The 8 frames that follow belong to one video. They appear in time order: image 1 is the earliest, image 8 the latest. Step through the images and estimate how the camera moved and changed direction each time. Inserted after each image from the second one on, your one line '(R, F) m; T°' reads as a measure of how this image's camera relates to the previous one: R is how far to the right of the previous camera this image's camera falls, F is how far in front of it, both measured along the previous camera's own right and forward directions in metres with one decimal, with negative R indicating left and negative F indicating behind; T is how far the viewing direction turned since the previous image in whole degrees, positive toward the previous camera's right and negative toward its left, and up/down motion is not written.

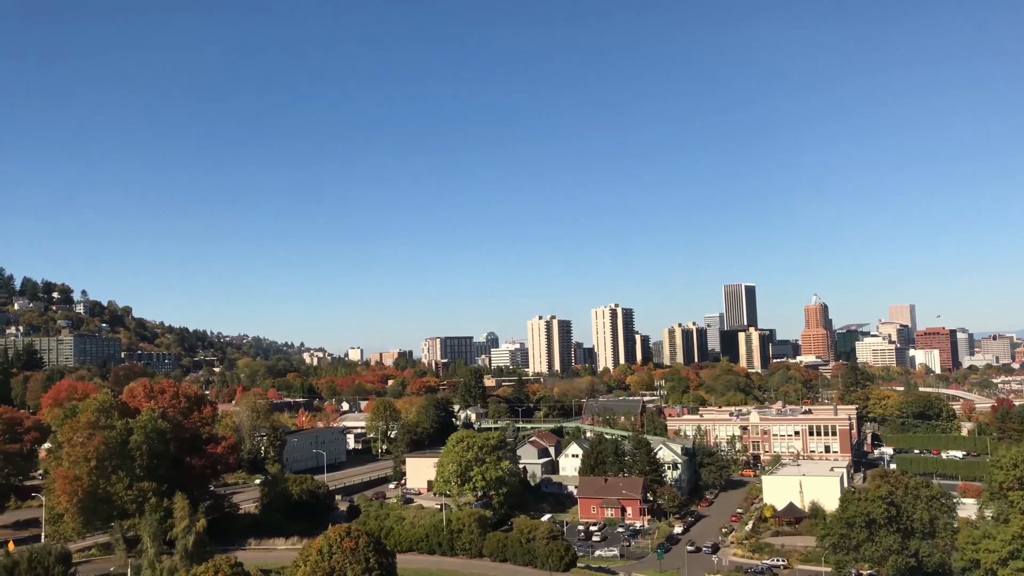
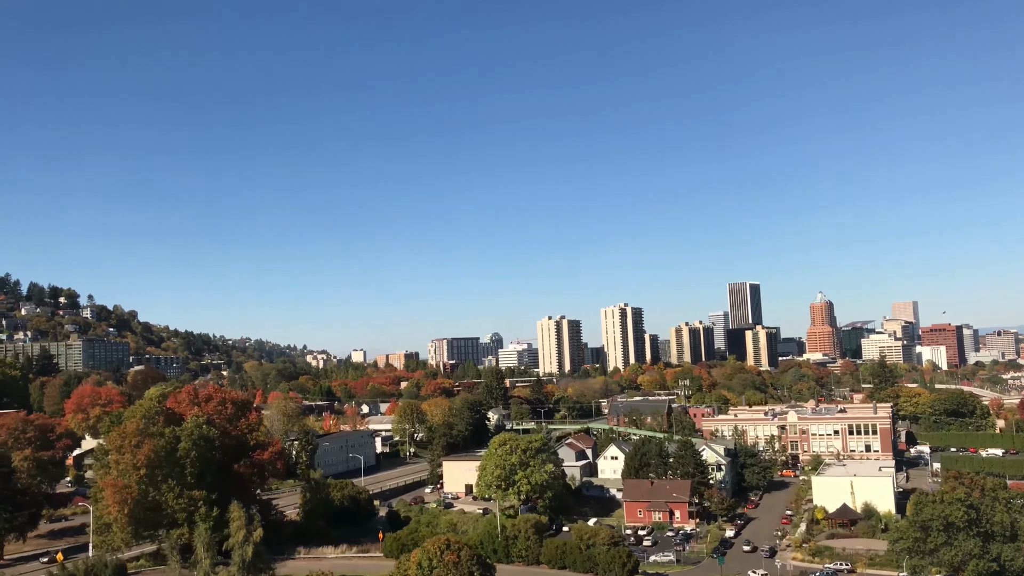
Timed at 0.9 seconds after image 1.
(-2.5, +0.8) m; 0°
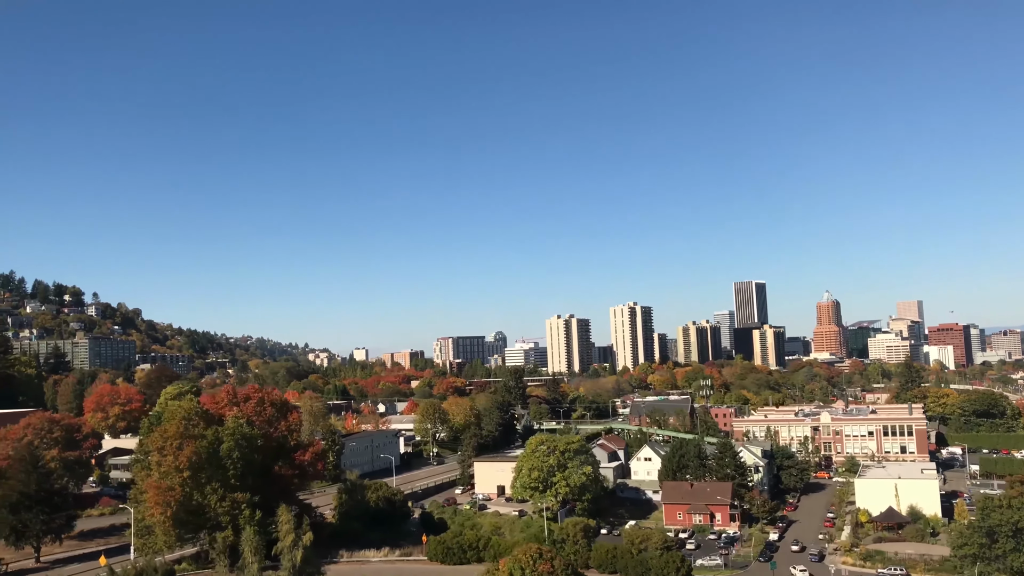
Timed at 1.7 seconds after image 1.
(-2.1, +0.7) m; 0°
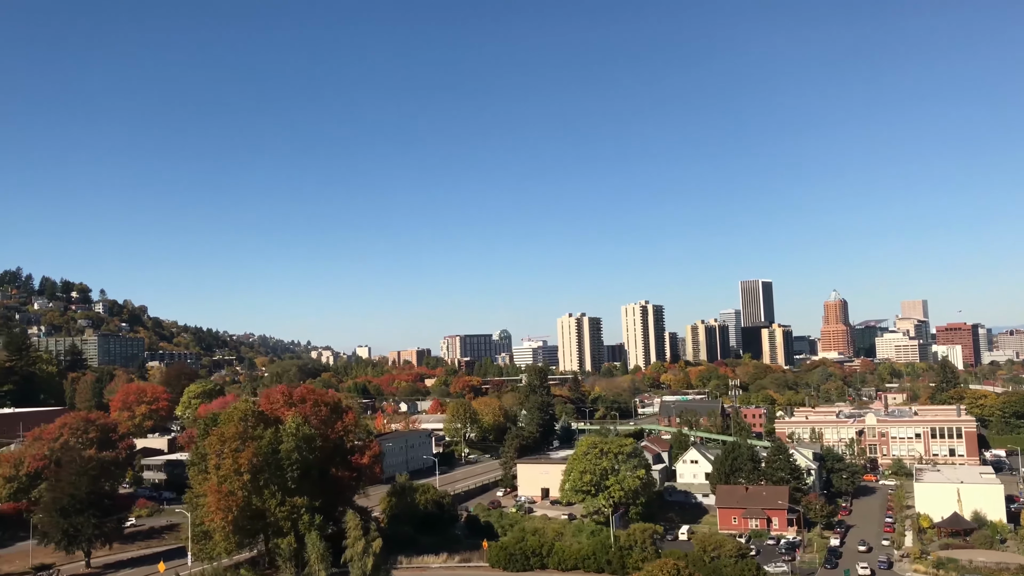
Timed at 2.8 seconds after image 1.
(-2.8, +1.0) m; 0°
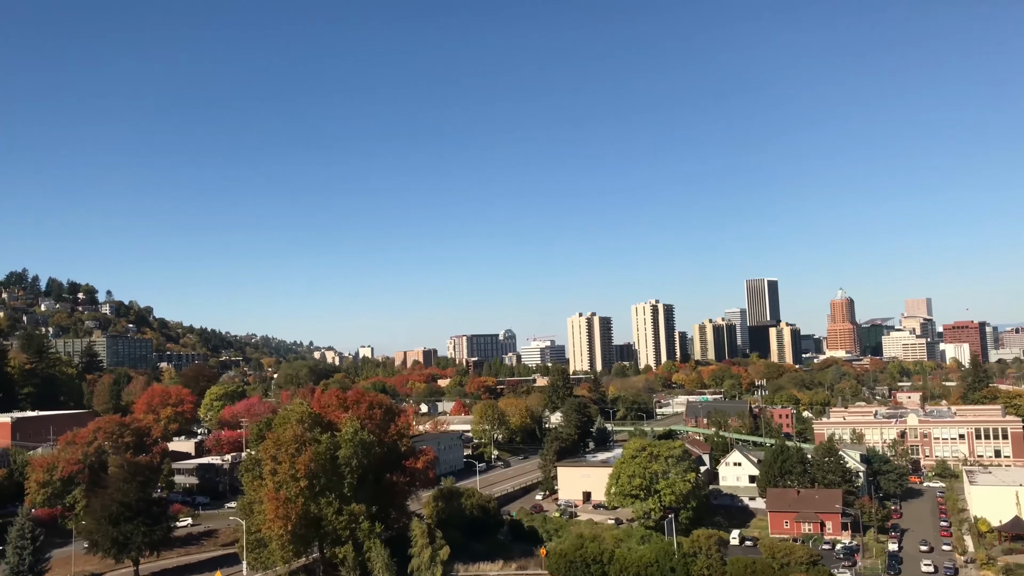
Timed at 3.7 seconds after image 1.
(-2.5, +0.8) m; 0°
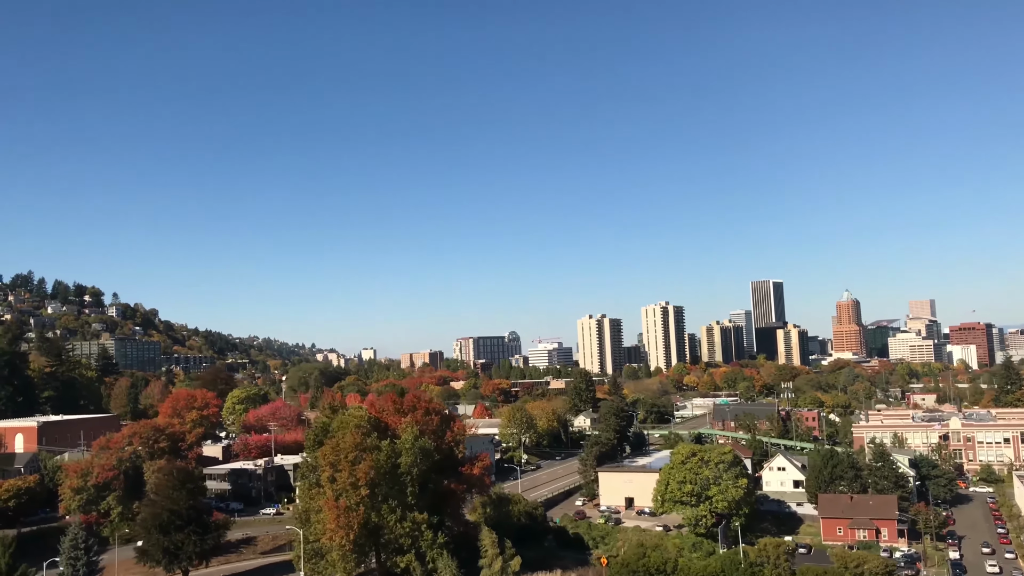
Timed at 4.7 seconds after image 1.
(-2.5, +0.8) m; 0°
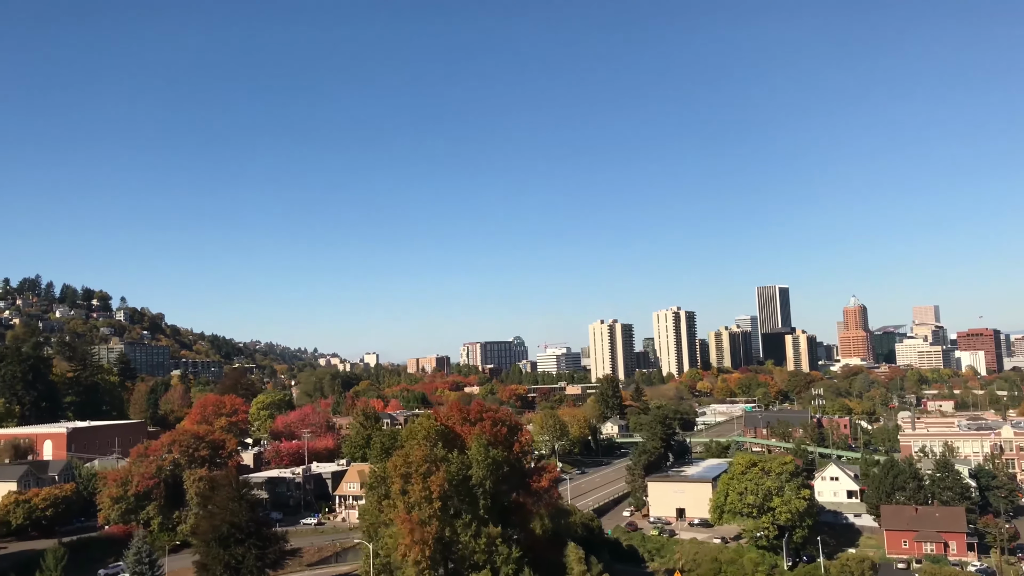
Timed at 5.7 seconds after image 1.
(-2.9, +1.0) m; 0°
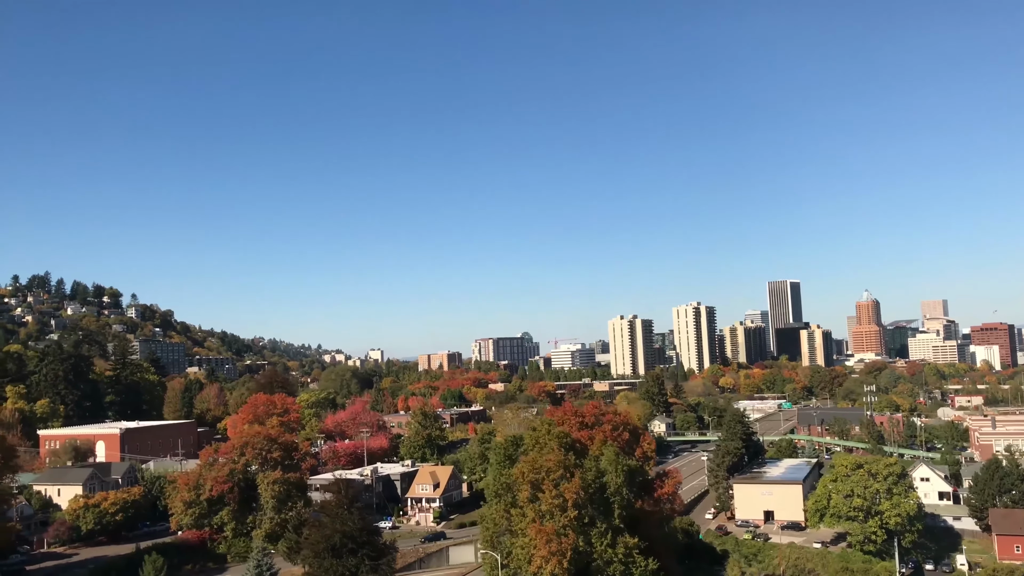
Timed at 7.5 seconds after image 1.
(-4.6, +1.6) m; 0°
